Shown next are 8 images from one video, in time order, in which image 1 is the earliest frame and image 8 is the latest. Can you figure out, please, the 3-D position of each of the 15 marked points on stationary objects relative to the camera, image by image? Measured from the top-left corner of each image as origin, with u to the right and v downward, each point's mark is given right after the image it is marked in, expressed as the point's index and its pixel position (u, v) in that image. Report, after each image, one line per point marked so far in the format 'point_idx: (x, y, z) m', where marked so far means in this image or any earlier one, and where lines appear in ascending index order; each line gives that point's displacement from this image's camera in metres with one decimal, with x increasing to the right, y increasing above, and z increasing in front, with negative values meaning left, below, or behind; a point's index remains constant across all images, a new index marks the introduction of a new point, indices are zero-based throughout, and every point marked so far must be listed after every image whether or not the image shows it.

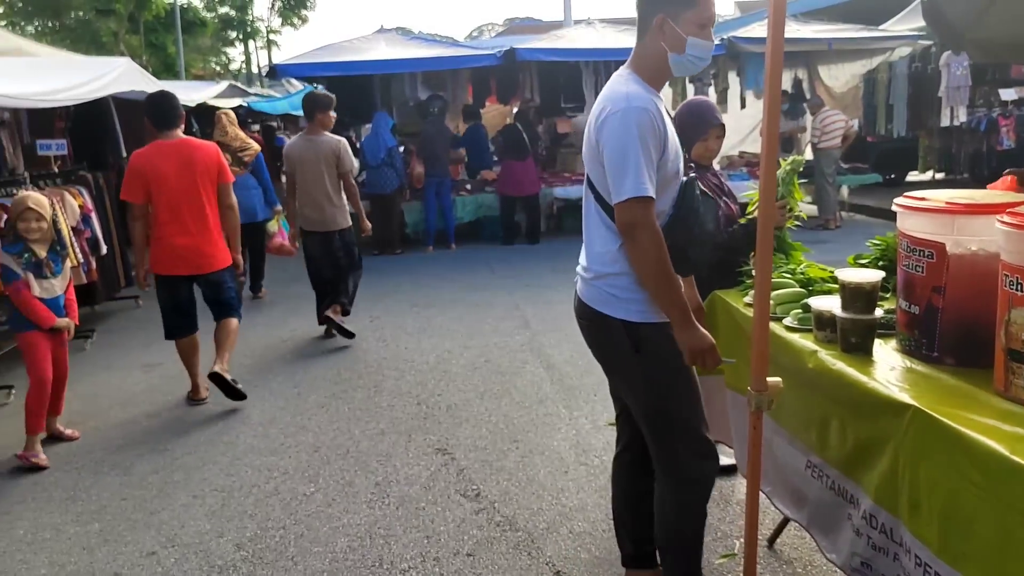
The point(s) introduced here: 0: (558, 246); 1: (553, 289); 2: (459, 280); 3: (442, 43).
0: (+0.5, +0.5, +9.2) m
1: (+0.3, 0.0, +6.9) m
2: (-0.5, +0.1, +7.5) m
3: (-0.8, +2.7, +9.2) m
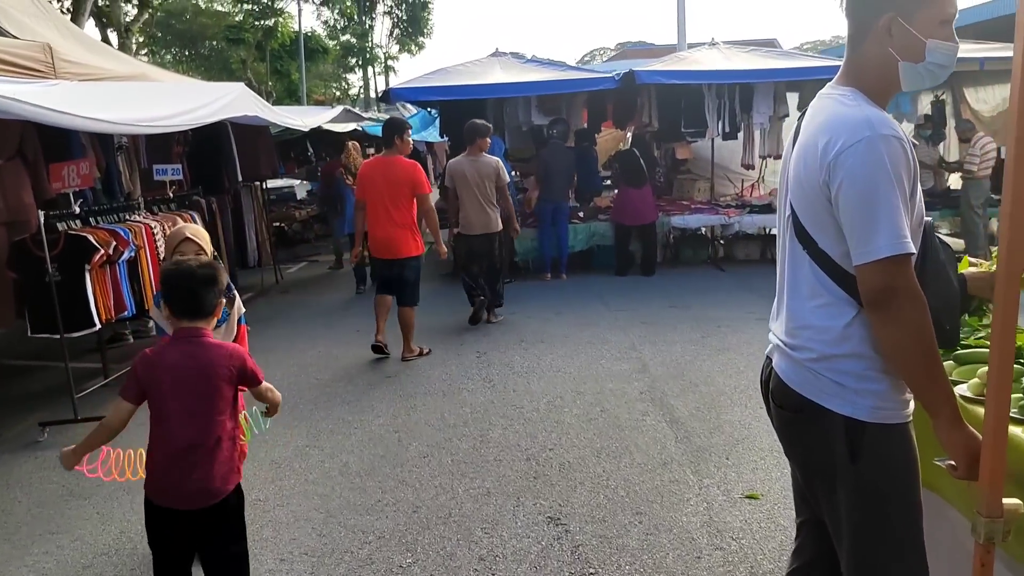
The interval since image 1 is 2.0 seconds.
0: (+1.7, +0.1, +8.6) m
1: (+1.2, -0.3, +6.3) m
2: (+0.5, -0.2, +7.1) m
3: (+0.5, +2.3, +8.9) m
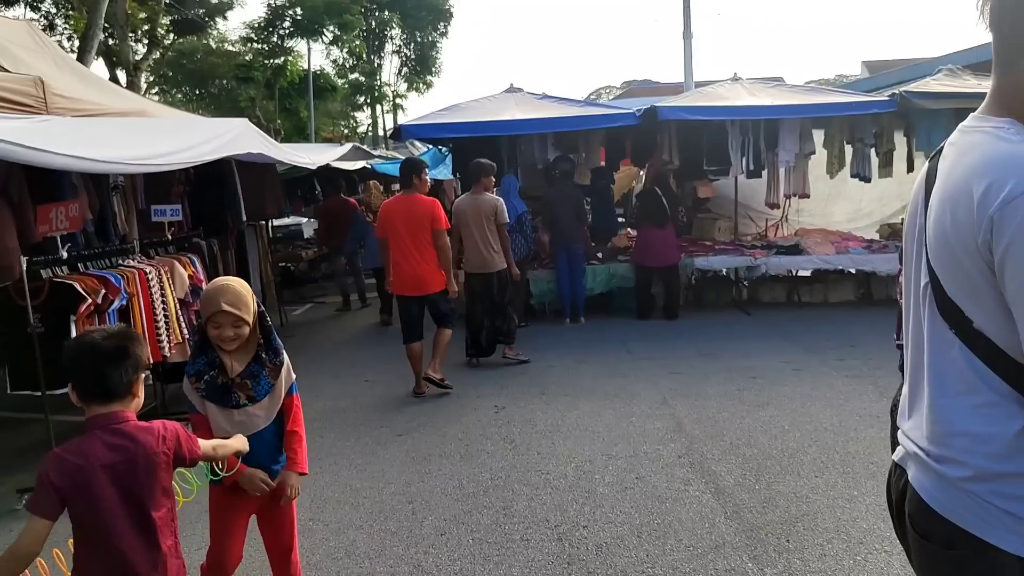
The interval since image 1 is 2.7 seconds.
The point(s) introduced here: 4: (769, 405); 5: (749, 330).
0: (+1.8, -0.3, +8.2) m
1: (+1.3, -0.6, +5.9) m
2: (+0.6, -0.6, +6.6) m
3: (+0.7, +1.9, +8.6) m
4: (+1.6, -0.7, +5.2) m
5: (+2.2, -0.4, +7.8) m
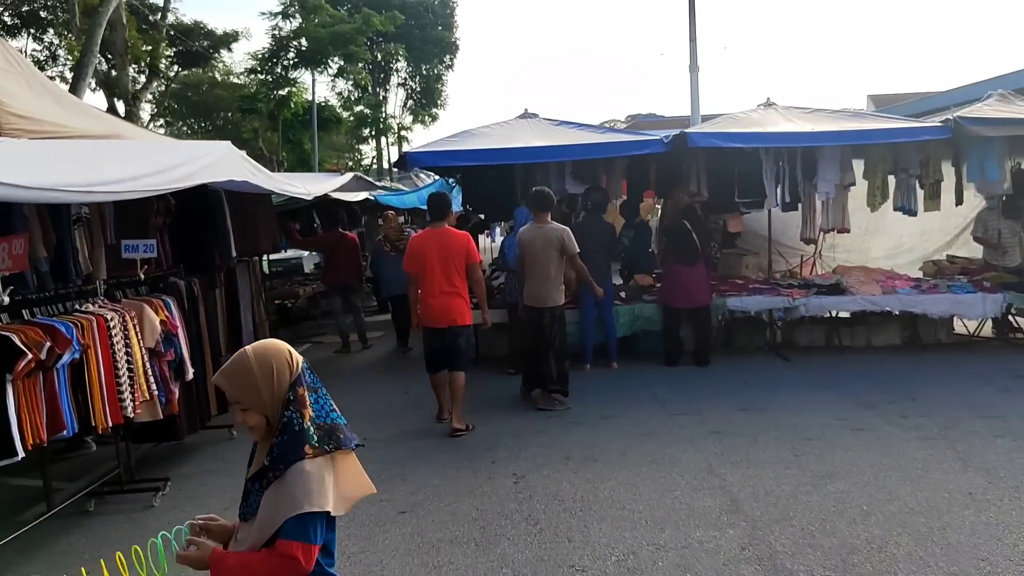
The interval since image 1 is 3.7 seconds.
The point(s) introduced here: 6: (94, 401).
0: (+2.0, -0.7, +7.4) m
1: (+1.5, -0.9, +5.1) m
2: (+0.8, -0.9, +5.9) m
3: (+0.8, +1.5, +7.9) m
4: (+1.7, -1.0, +4.4) m
5: (+2.3, -0.7, +7.0) m
6: (-2.0, -0.5, +4.1) m
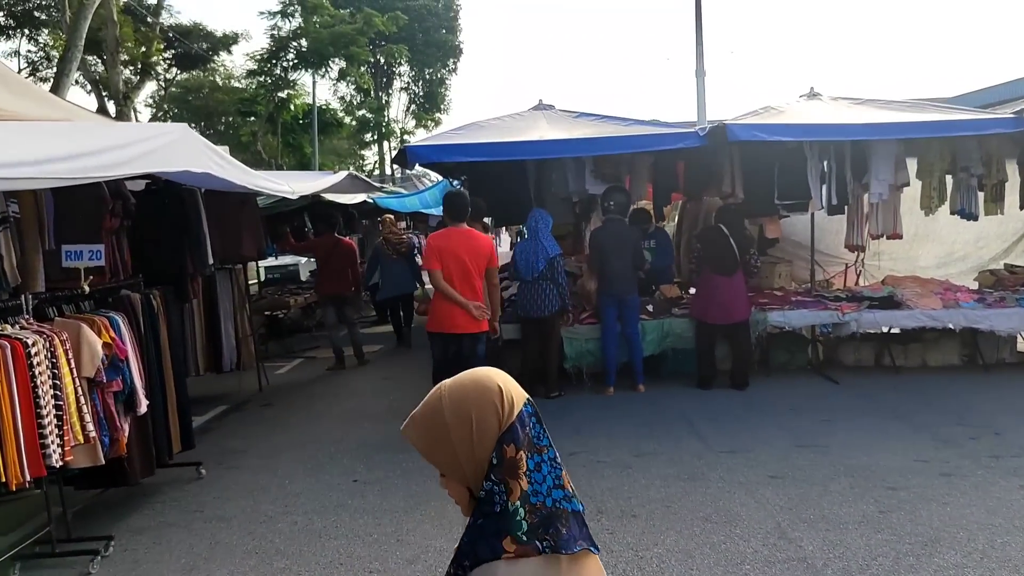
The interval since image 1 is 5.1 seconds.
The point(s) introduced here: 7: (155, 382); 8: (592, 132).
0: (+2.1, -0.8, +6.6) m
1: (+1.6, -1.0, +4.3) m
2: (+0.9, -1.0, +5.0) m
3: (+0.9, +1.4, +7.0) m
4: (+1.8, -1.1, +3.5) m
5: (+2.4, -0.8, +6.1) m
6: (-2.0, -0.6, +3.2) m
7: (-1.9, -0.5, +4.6) m
8: (+0.6, +1.2, +6.7) m
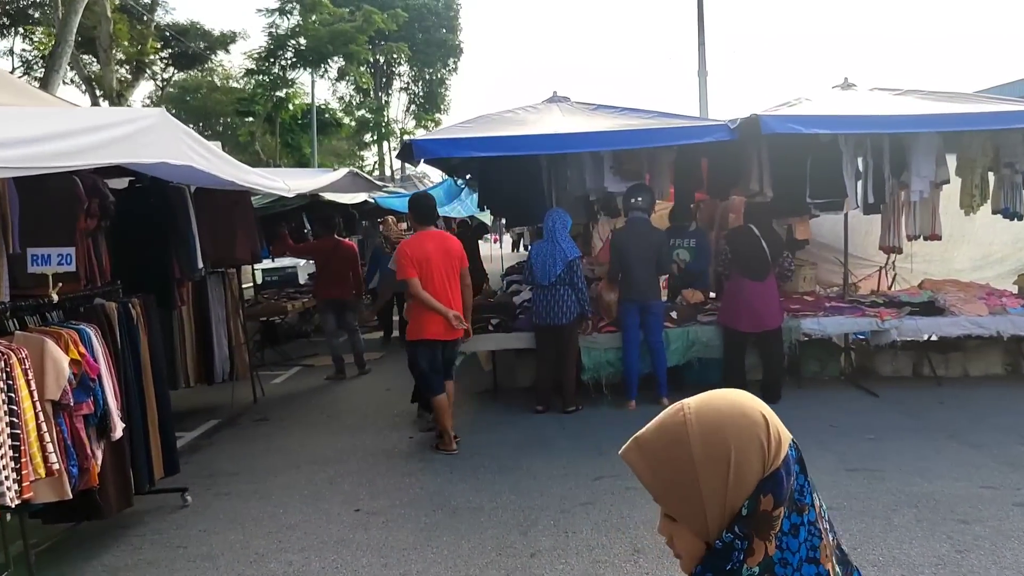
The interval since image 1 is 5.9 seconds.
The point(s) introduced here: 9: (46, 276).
0: (+2.2, -0.9, +6.1) m
1: (+1.7, -1.0, +3.8) m
2: (+1.0, -1.0, +4.5) m
3: (+1.0, +1.4, +6.5) m
4: (+1.9, -1.1, +3.1) m
5: (+2.5, -0.9, +5.6) m
6: (-1.8, -0.7, +2.8) m
7: (-1.8, -0.5, +4.1) m
8: (+0.7, +1.2, +6.2) m
9: (-2.2, +0.1, +4.0) m
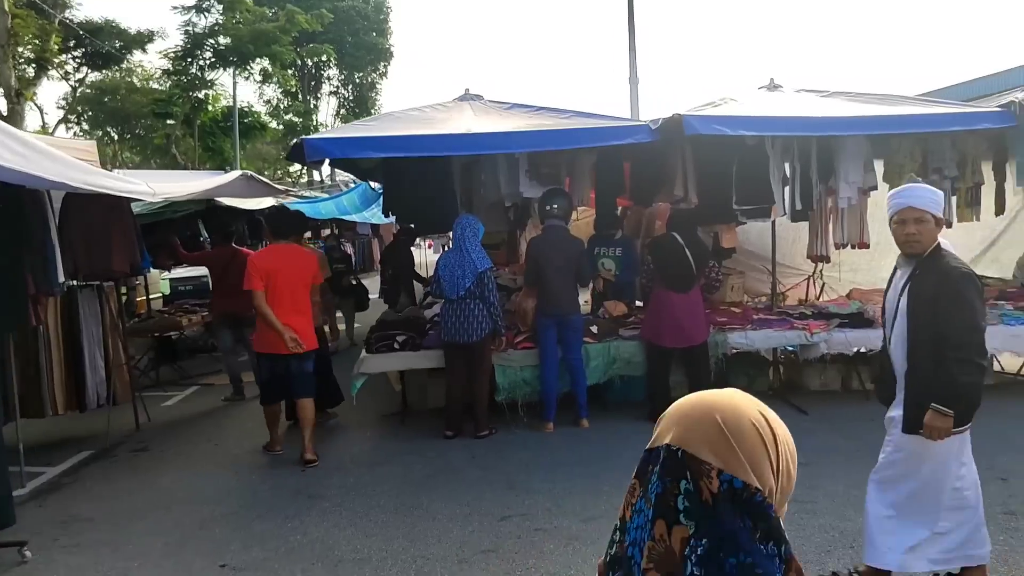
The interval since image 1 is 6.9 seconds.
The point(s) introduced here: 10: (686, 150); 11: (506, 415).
0: (+1.5, -0.9, +5.7) m
1: (+1.2, -1.1, +3.4) m
2: (+0.5, -1.1, +4.0) m
3: (+0.3, +1.3, +6.1) m
4: (+1.5, -1.2, +2.7) m
5: (+1.9, -1.0, +5.3) m
6: (-2.2, -0.7, +2.1) m
7: (-2.3, -0.6, +3.4) m
8: (+0.1, +1.1, +5.8) m
9: (-2.7, 0.0, +3.3) m
10: (+1.3, +1.0, +6.3) m
11: (-0.1, -0.9, +6.1) m
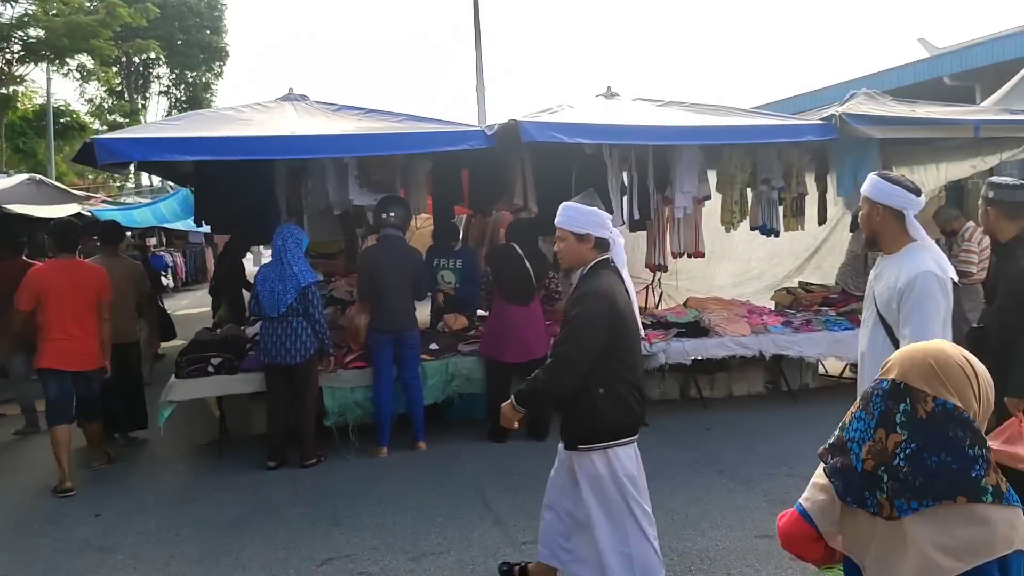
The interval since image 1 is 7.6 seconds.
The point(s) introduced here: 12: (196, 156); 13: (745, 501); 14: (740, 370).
0: (+0.5, -1.0, +5.6) m
1: (+0.6, -1.2, +3.2) m
2: (-0.3, -1.2, +3.7) m
3: (-0.8, +1.2, +5.7) m
4: (+1.0, -1.2, +2.6) m
5: (+0.9, -1.0, +5.2) m
6: (-2.6, -0.8, +1.3) m
7: (-2.9, -0.7, +2.6) m
8: (-1.0, +1.0, +5.4) m
9: (-3.3, -0.1, +2.5) m
10: (+0.1, +0.9, +6.1) m
11: (-1.2, -1.0, +5.6) m
12: (-1.8, +0.8, +4.9) m
13: (+1.2, -1.1, +4.2) m
14: (+1.8, -0.7, +6.7) m
